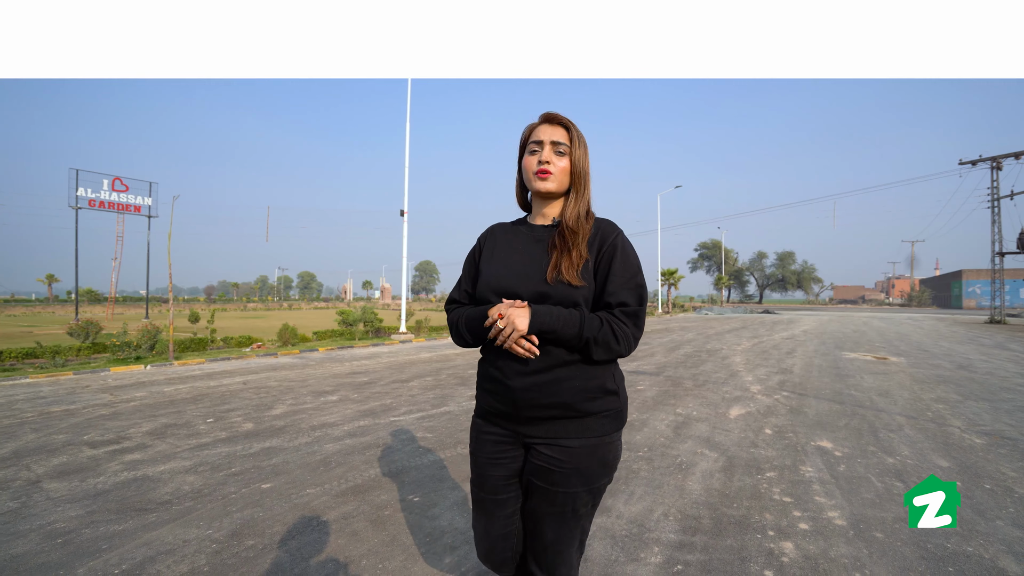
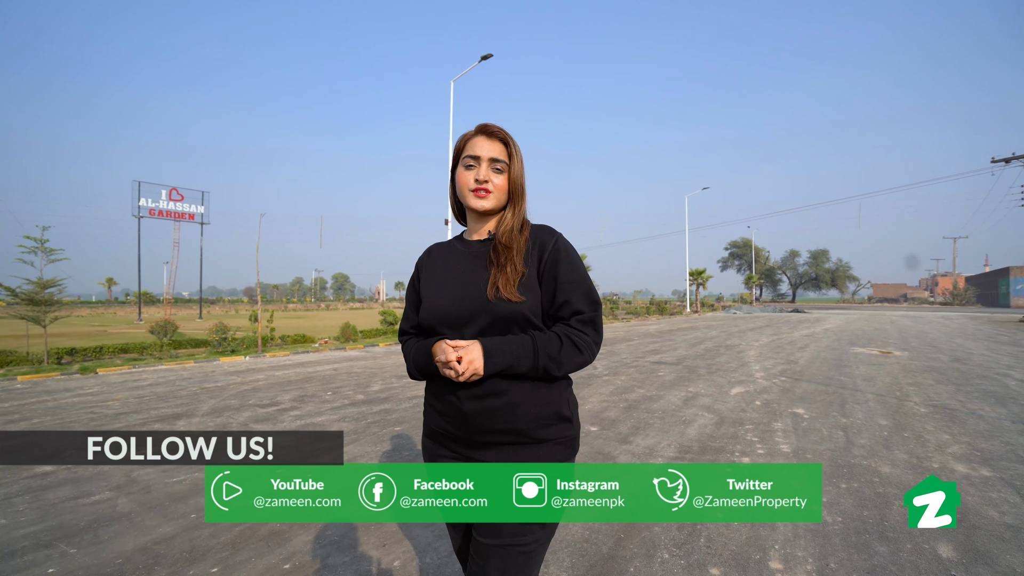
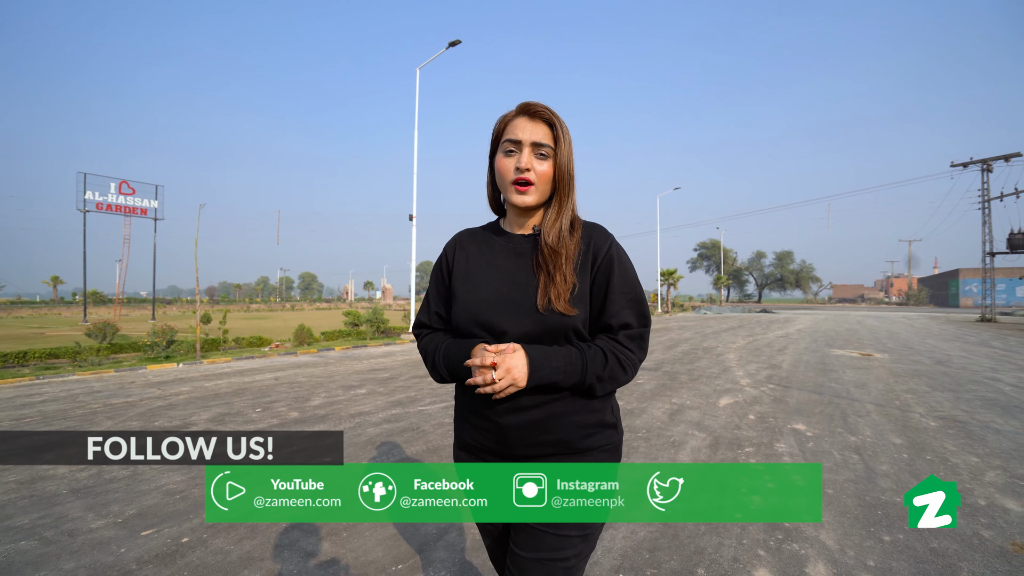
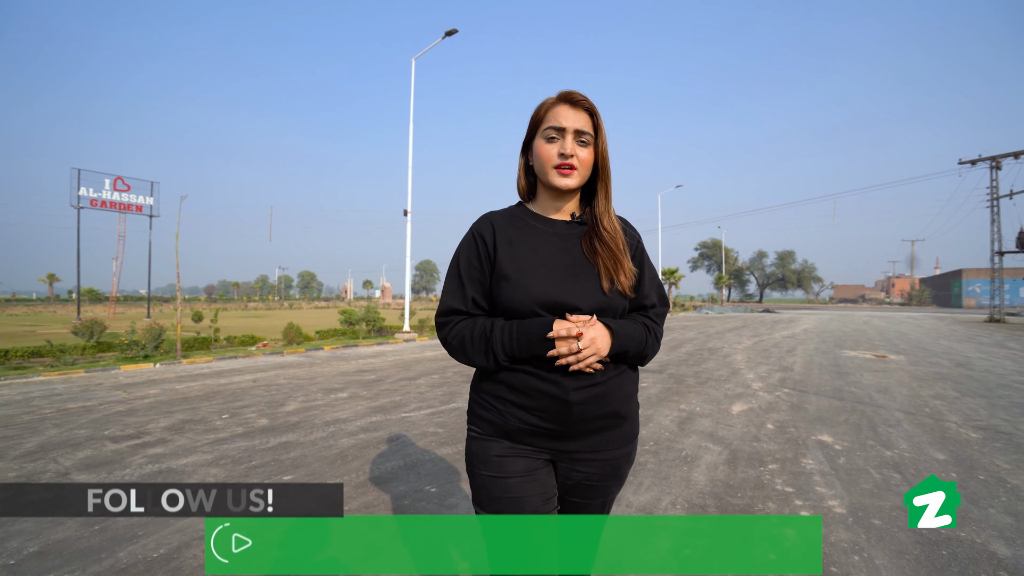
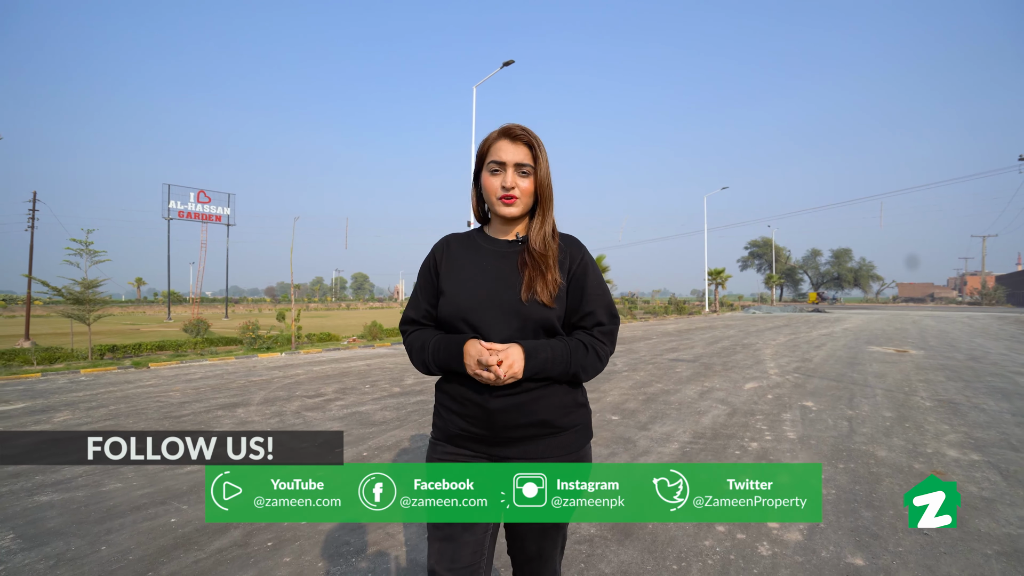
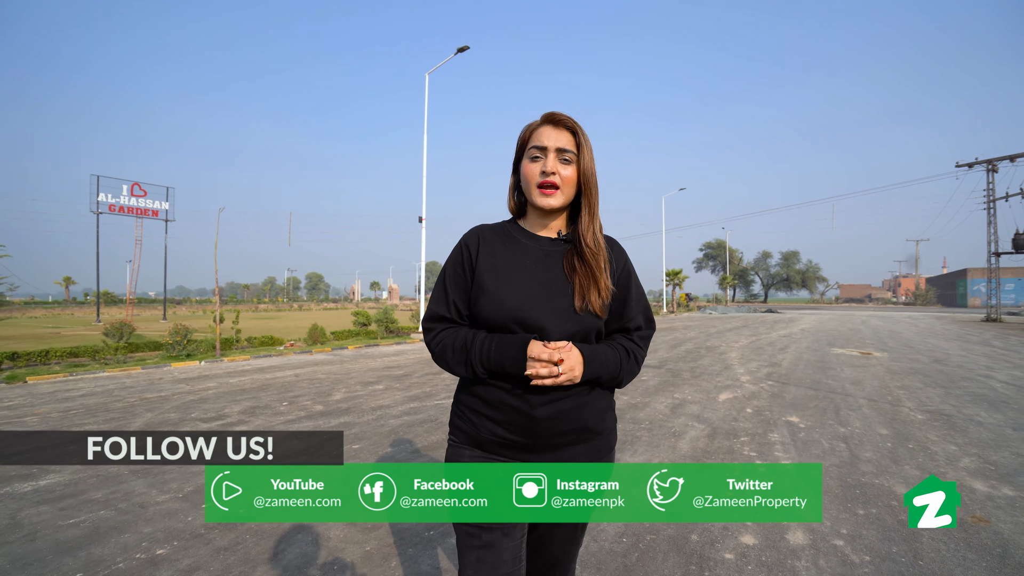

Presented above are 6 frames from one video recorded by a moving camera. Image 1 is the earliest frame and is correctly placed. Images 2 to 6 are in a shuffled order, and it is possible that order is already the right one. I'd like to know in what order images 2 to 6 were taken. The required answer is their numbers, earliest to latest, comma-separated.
4, 3, 6, 2, 5
